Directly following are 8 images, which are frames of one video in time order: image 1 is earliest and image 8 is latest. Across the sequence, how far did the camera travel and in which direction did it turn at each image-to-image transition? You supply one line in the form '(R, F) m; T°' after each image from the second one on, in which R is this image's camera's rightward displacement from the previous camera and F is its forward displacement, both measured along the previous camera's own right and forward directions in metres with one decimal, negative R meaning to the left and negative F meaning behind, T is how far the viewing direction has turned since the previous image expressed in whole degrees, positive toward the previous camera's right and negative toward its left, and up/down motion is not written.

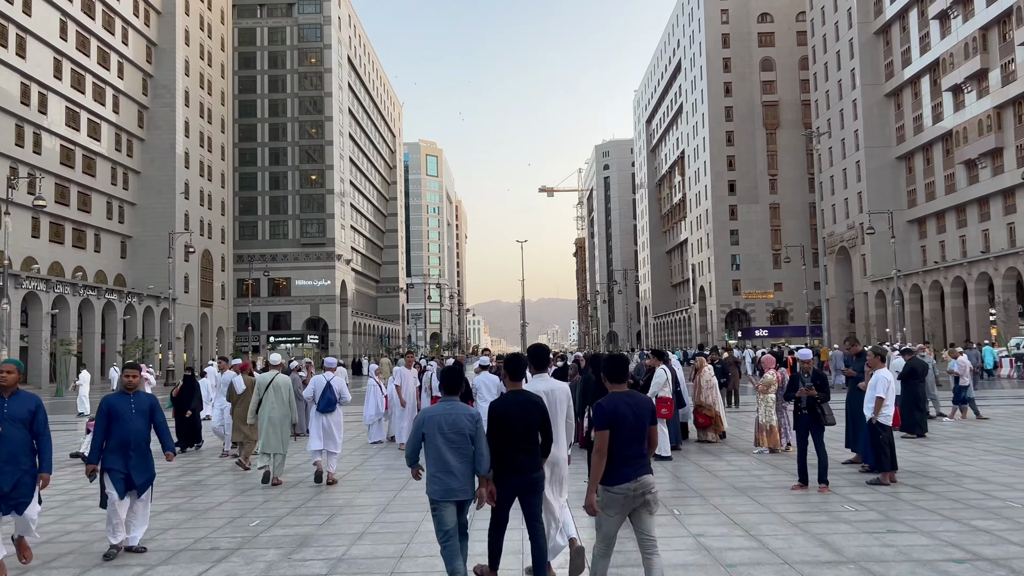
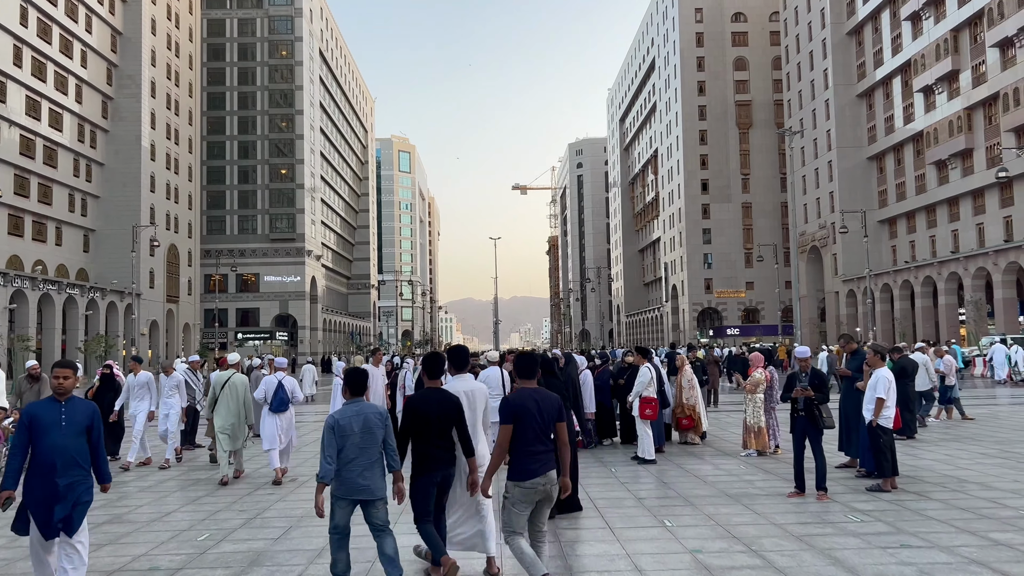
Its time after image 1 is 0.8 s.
(-0.1, +0.8) m; +2°
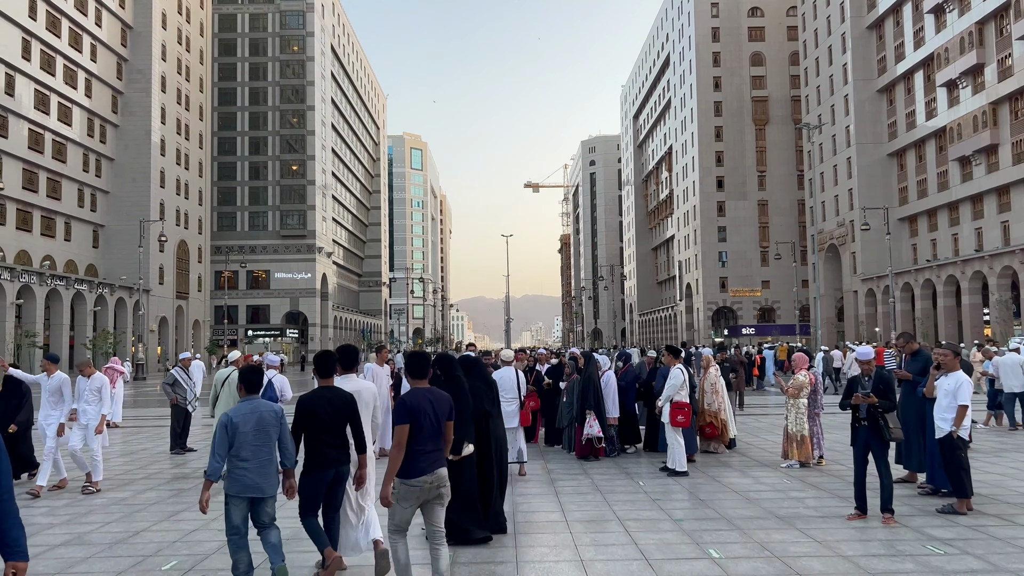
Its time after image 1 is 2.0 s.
(-0.1, +1.2) m; -1°
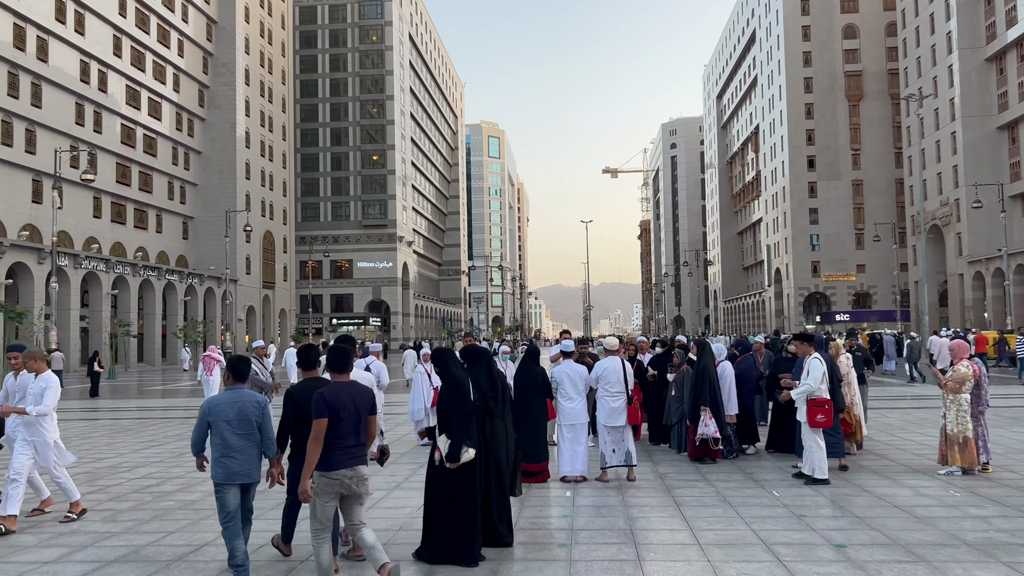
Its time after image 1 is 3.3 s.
(-0.3, +1.3) m; -5°
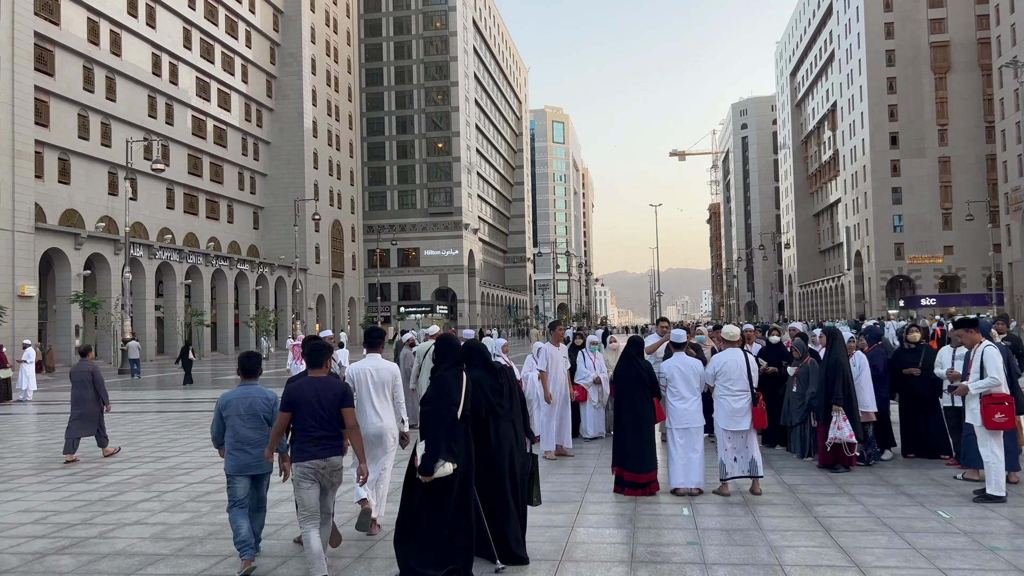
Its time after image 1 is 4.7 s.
(-0.4, +1.3) m; -5°
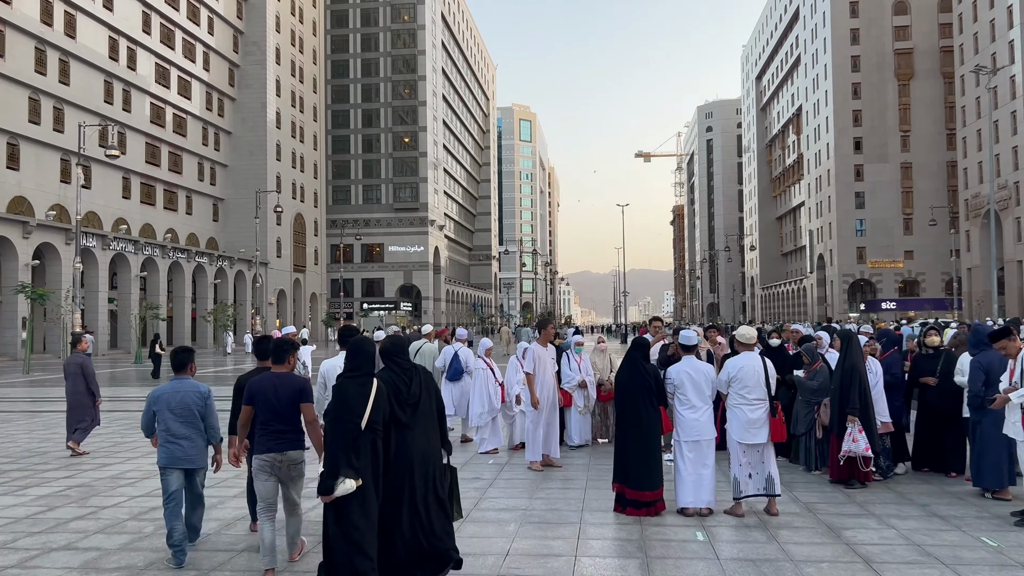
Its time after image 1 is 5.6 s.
(-0.3, +0.9) m; +3°
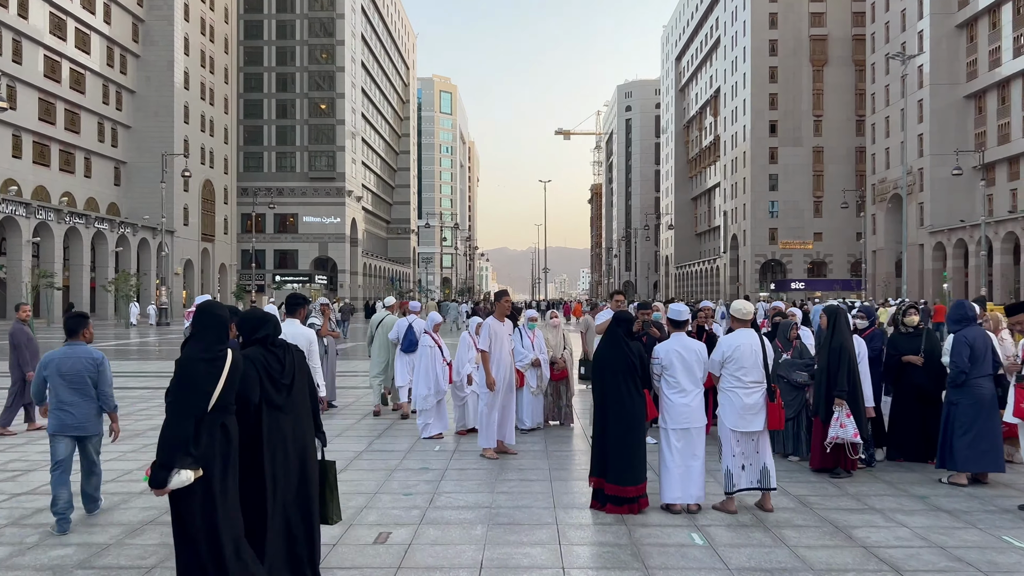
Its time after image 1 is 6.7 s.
(-0.4, +1.0) m; +6°
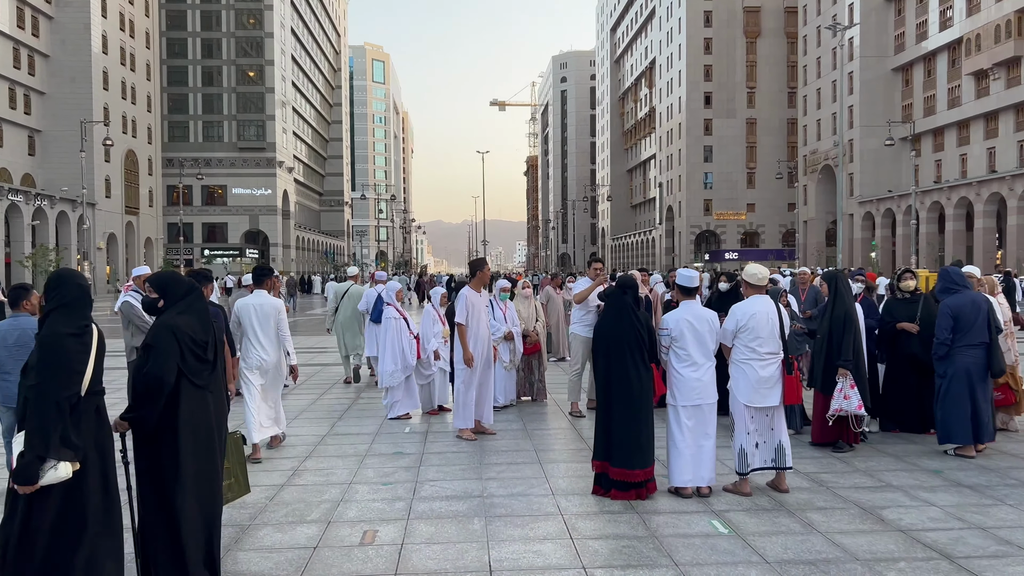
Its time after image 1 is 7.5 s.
(-0.4, +0.7) m; +5°
